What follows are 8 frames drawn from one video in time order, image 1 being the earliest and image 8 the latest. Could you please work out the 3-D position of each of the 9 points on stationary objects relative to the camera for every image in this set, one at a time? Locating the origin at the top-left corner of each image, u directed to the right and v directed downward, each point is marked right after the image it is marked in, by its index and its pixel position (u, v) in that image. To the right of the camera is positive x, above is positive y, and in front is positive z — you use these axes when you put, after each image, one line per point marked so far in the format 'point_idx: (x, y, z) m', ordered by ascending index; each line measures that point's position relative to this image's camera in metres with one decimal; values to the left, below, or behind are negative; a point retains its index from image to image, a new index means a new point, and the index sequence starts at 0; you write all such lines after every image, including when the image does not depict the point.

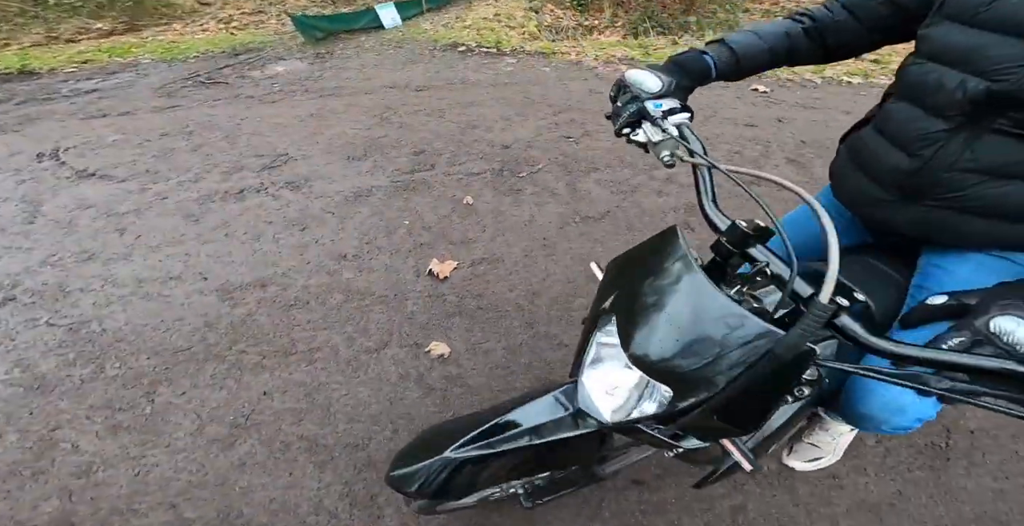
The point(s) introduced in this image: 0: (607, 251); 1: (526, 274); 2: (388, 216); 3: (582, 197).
0: (+0.5, 0.0, +2.8) m
1: (+0.1, 0.0, +2.7) m
2: (-0.7, +0.3, +3.1) m
3: (+0.4, +0.3, +3.1) m
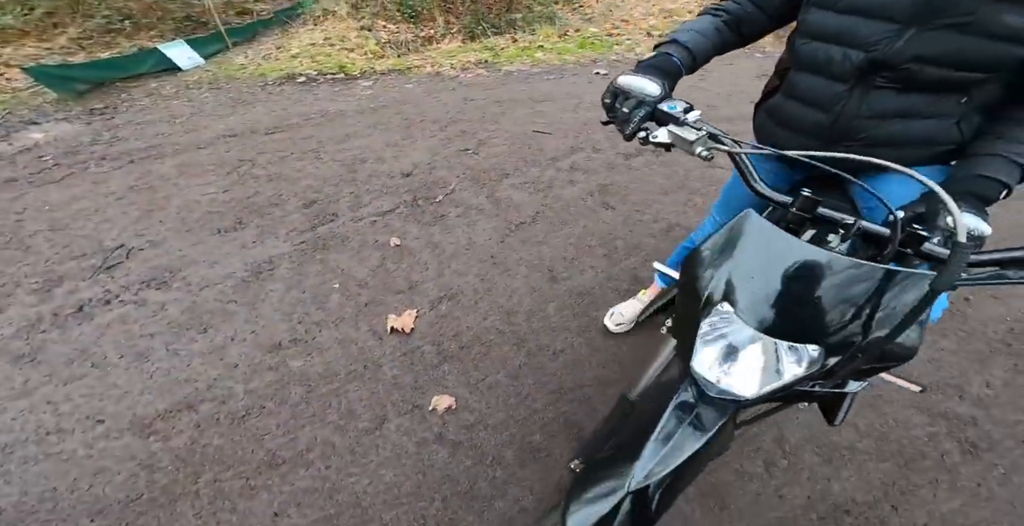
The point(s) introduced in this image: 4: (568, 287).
0: (+0.2, 0.0, +2.9) m
1: (-0.1, -0.1, +2.7) m
2: (-1.0, -0.1, +2.9) m
3: (0.0, +0.2, +3.2) m
4: (+0.3, -0.1, +2.8) m
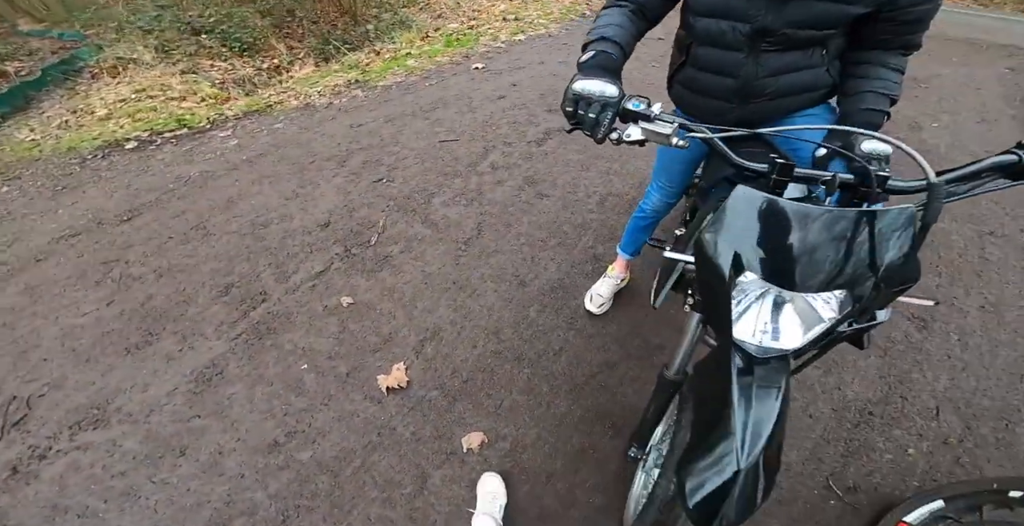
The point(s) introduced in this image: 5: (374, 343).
0: (0.0, 0.0, +3.0) m
1: (-0.2, -0.3, +2.7) m
2: (-1.1, -0.5, +2.6) m
3: (-0.3, +0.1, +3.1) m
4: (+0.1, -0.1, +2.8) m
5: (-0.6, -0.4, +2.7) m
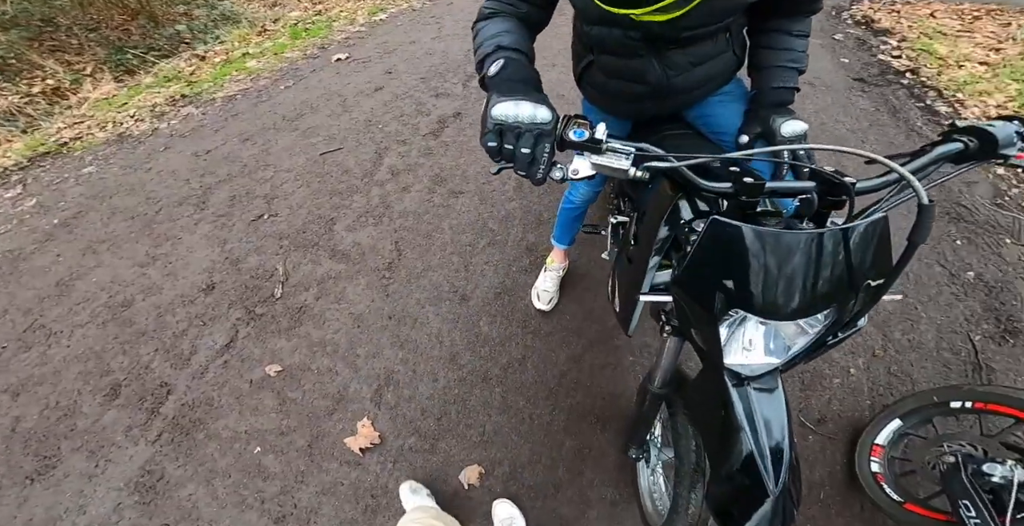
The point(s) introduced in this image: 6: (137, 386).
0: (-0.3, -0.1, +2.8) m
1: (-0.4, -0.4, +2.5) m
2: (-1.1, -0.8, +2.2) m
3: (-0.7, 0.0, +2.8) m
4: (-0.2, -0.2, +2.7) m
5: (-0.8, -0.6, +2.4) m
6: (-1.6, -0.5, +2.4) m
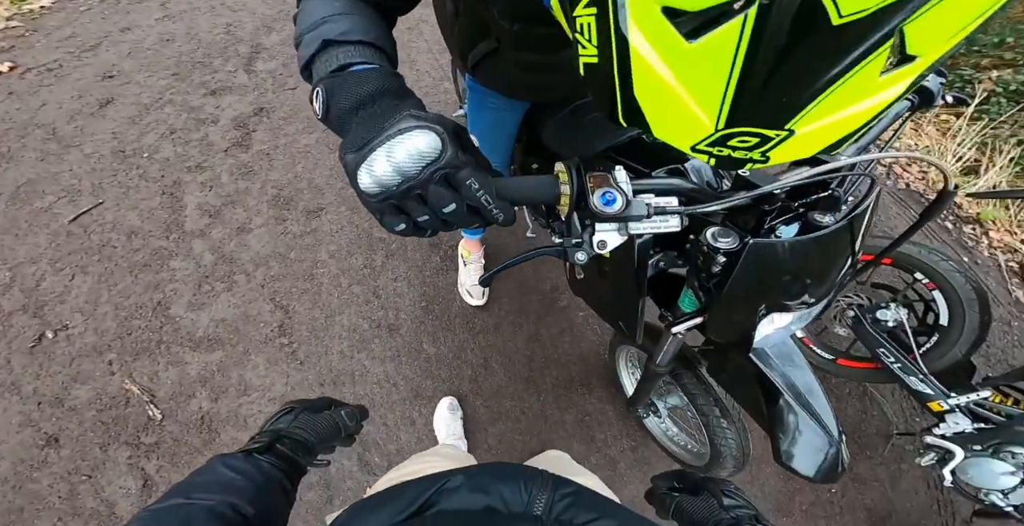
0: (-0.7, -0.2, +2.3) m
1: (-0.5, -0.5, +2.2) m
2: (-0.8, -1.3, +1.9) m
3: (-1.0, -0.3, +2.2) m
4: (-0.5, -0.2, +2.4) m
5: (-0.7, -0.9, +2.0) m
6: (-1.4, -1.2, +1.8) m
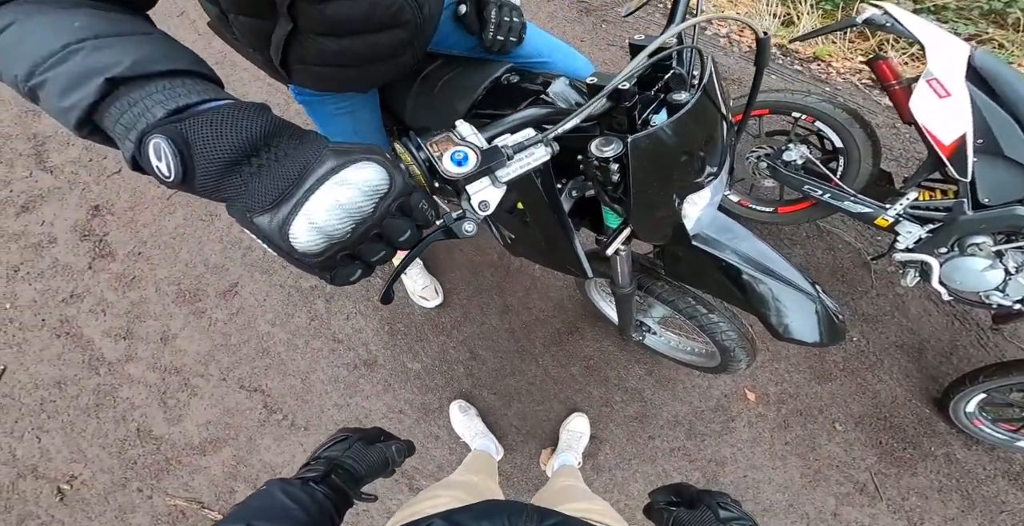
0: (-0.7, -0.4, +2.2) m
1: (-0.4, -0.6, +2.2) m
2: (-0.4, -1.6, +2.3) m
3: (-1.0, -0.7, +2.2) m
4: (-0.5, -0.3, +2.3) m
5: (-0.4, -1.1, +2.3) m
6: (-0.9, -1.8, +2.2) m
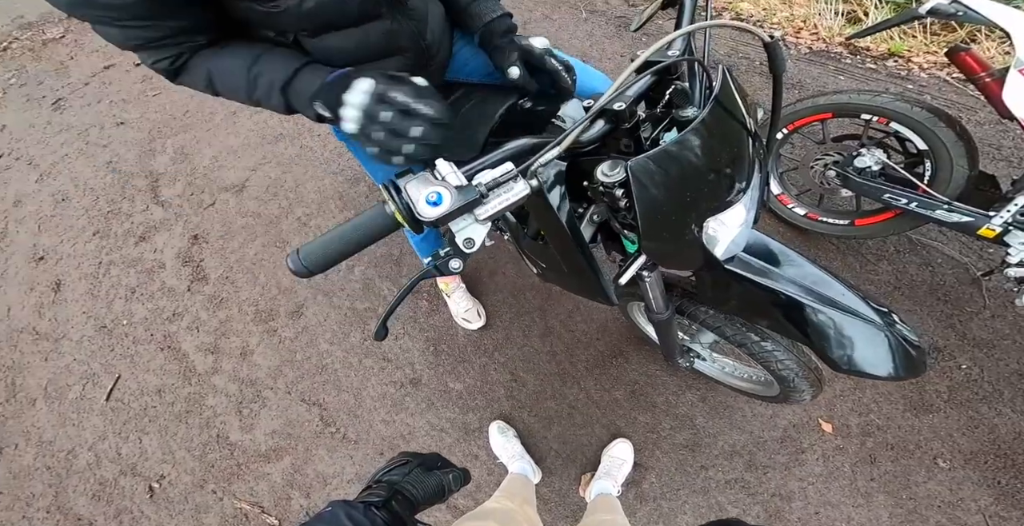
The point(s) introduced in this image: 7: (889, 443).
0: (-0.6, -0.5, +2.3) m
1: (-0.3, -0.7, +2.3) m
2: (-0.2, -1.6, +2.2) m
3: (-0.8, -0.7, +2.3) m
4: (-0.4, -0.4, +2.3) m
5: (-0.2, -1.2, +2.2) m
6: (-0.7, -1.8, +2.2) m
7: (+1.2, -0.6, +1.9) m
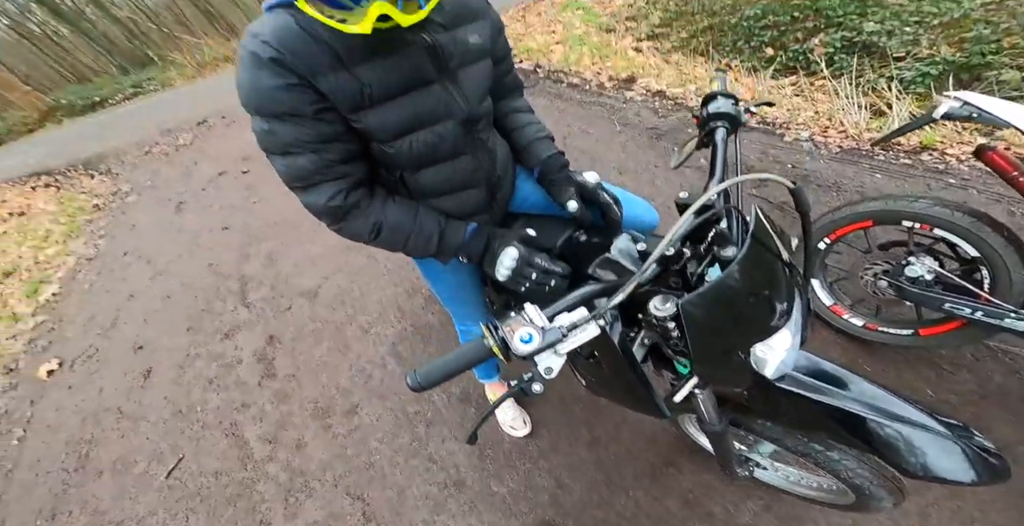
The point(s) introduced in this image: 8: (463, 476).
0: (-0.4, -0.9, +2.3) m
1: (-0.1, -1.1, +2.2) m
2: (-0.1, -2.0, +1.8) m
3: (-0.7, -1.1, +2.3) m
4: (-0.2, -0.8, +2.3) m
5: (-0.1, -1.5, +2.0) m
6: (-0.6, -2.1, +1.8) m
7: (+1.4, -1.0, +1.7) m
8: (-0.2, -0.8, +2.3) m
